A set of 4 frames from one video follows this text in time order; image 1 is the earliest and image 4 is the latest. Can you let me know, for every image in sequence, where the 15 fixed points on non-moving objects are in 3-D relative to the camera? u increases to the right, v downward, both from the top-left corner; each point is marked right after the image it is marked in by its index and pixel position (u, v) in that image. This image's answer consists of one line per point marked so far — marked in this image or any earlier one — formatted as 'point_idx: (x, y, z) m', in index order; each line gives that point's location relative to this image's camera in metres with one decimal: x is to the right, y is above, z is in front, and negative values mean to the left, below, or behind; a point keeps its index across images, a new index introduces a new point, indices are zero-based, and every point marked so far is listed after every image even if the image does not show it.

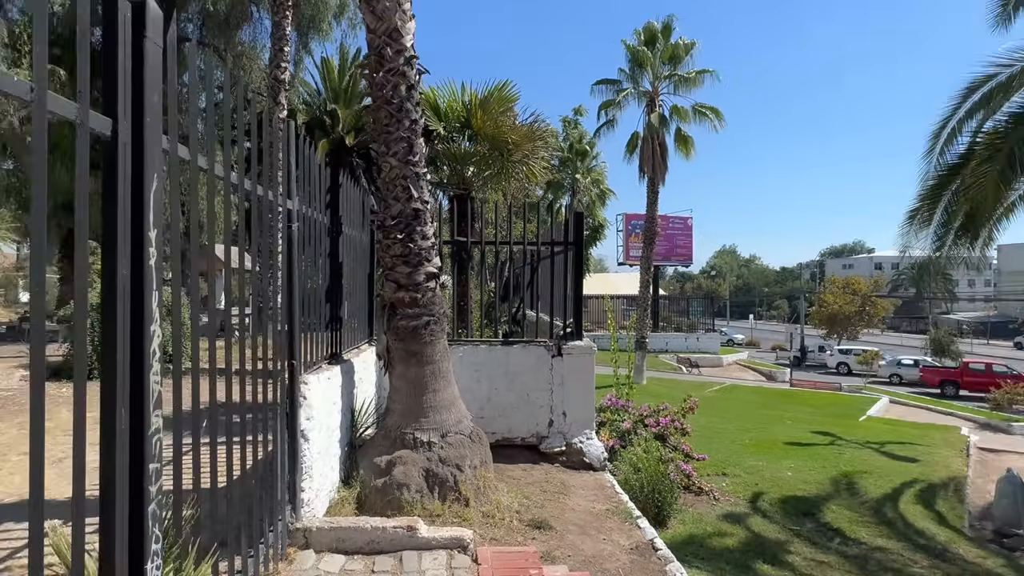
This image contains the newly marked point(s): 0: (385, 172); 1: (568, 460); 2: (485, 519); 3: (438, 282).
0: (-1.2, +1.1, +5.4) m
1: (+0.7, -2.1, +7.1) m
2: (-0.2, -1.9, +4.9) m
3: (-0.7, +0.1, +5.4) m
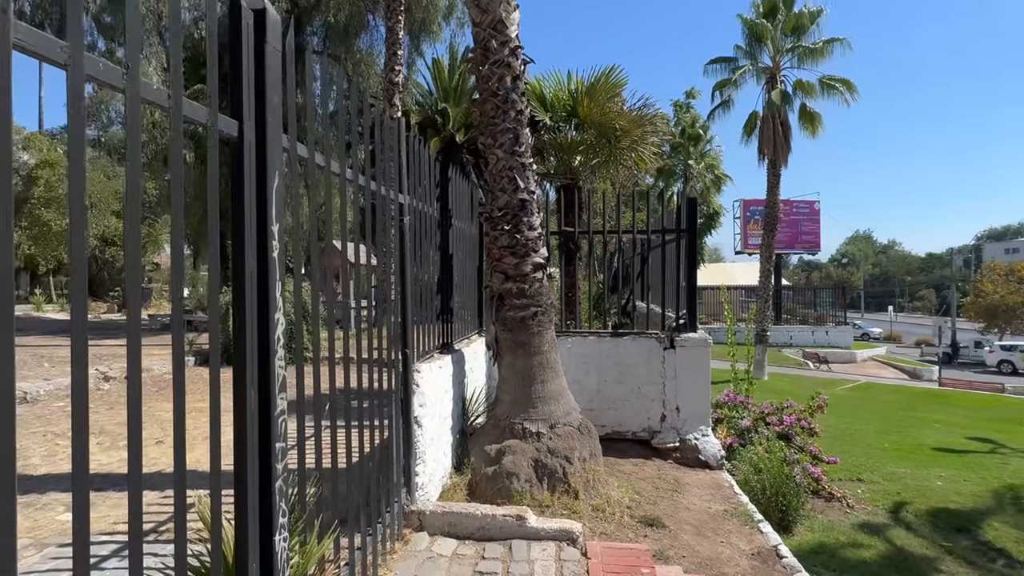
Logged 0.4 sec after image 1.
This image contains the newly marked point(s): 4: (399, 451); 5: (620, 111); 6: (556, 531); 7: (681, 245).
0: (-0.2, +1.1, +5.4) m
1: (+2.0, -2.0, +6.8) m
2: (+0.7, -1.9, +4.8) m
3: (+0.3, +0.1, +5.4) m
4: (-0.8, -1.1, +3.9) m
5: (+1.6, +2.6, +8.7) m
6: (+0.3, -1.7, +4.0) m
7: (+2.1, +0.5, +7.2) m
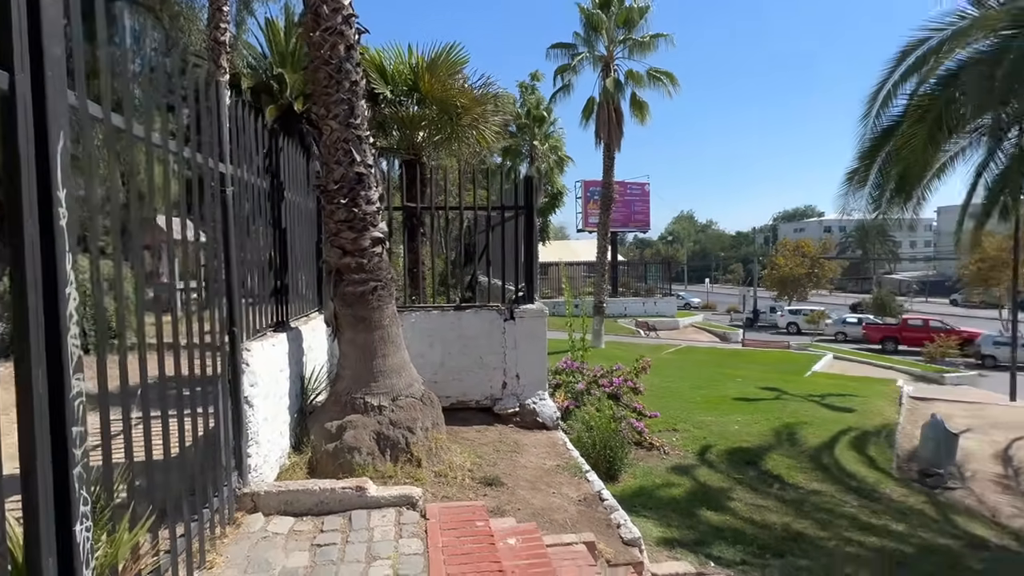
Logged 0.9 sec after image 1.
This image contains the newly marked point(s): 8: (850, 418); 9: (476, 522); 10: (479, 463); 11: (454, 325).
0: (-1.7, +1.4, +5.3) m
1: (+0.1, -1.6, +7.2) m
2: (-0.6, -1.6, +5.0) m
3: (-1.2, +0.4, +5.4) m
4: (-1.8, -0.9, +3.8) m
5: (-0.8, +3.0, +8.8) m
6: (-0.8, -1.5, +4.1) m
7: (+0.1, +0.8, +7.5) m
8: (+6.3, -2.4, +11.0) m
9: (-0.2, -1.6, +4.0) m
10: (-0.3, -1.7, +5.7) m
11: (-0.7, -0.5, +7.3) m
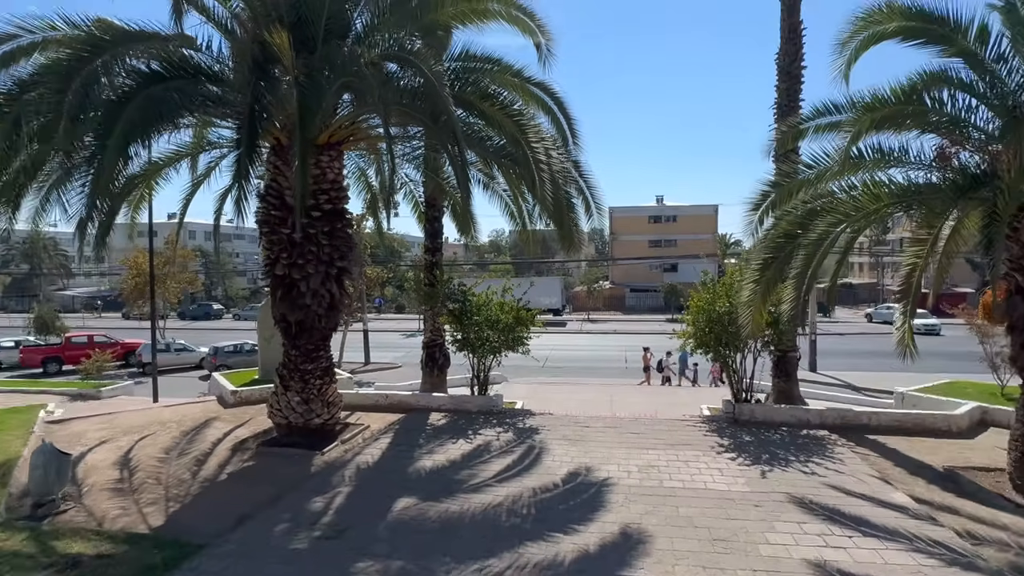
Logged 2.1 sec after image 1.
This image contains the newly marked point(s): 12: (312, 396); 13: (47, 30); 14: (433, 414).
0: (-6.1, +1.1, -0.4) m
1: (-7.3, -1.9, +2.0) m
2: (-5.5, -1.9, +0.5) m
3: (-6.1, +0.1, +0.1) m
4: (-4.7, -1.1, -1.1) m
5: (-9.3, +2.6, +1.6) m
6: (-4.7, -1.7, 0.0) m
7: (-7.6, +0.5, +2.0) m
8: (-8.6, -2.8, +9.1) m
9: (-4.4, -1.8, +0.5) m
10: (-5.9, -1.9, +1.0) m
11: (-7.6, -0.8, +1.2) m
12: (-3.5, -1.9, +10.1) m
13: (-5.9, +3.3, +7.5) m
14: (-1.6, -2.6, +12.2) m
